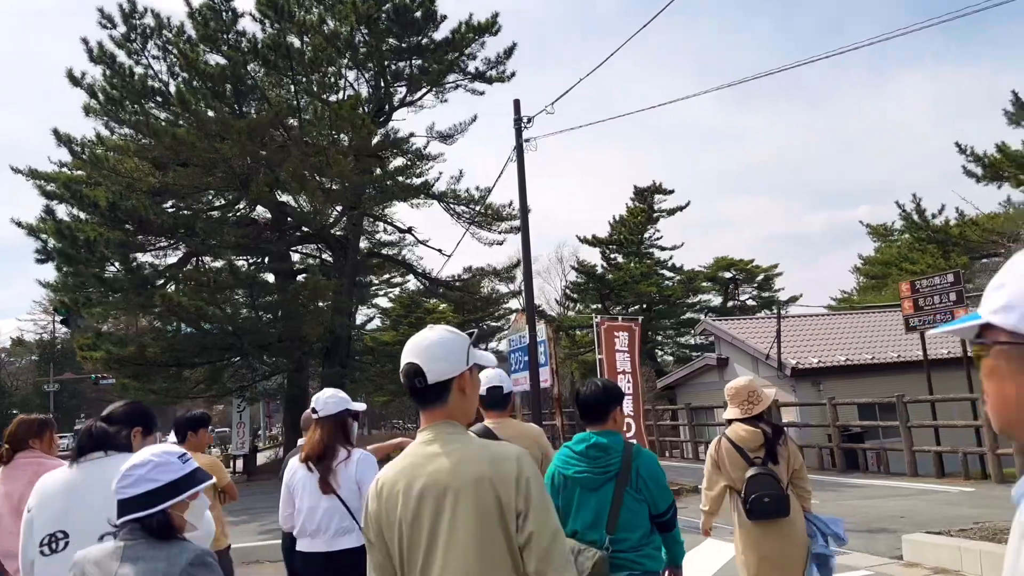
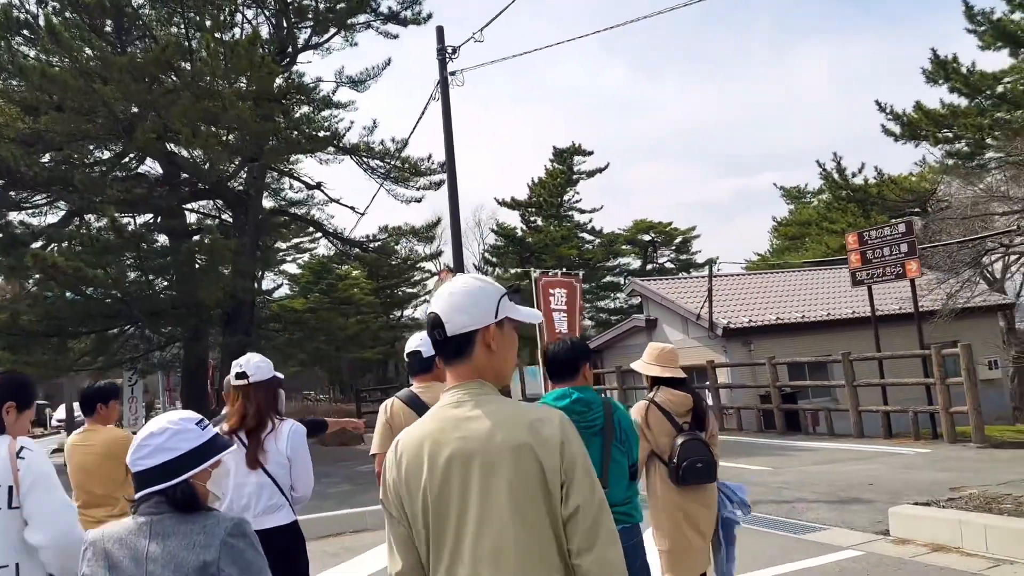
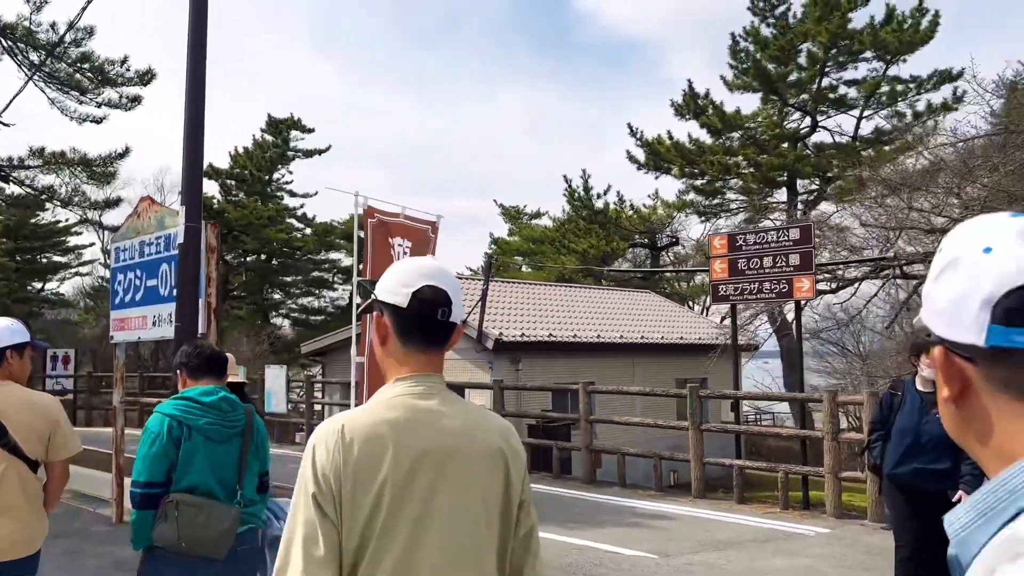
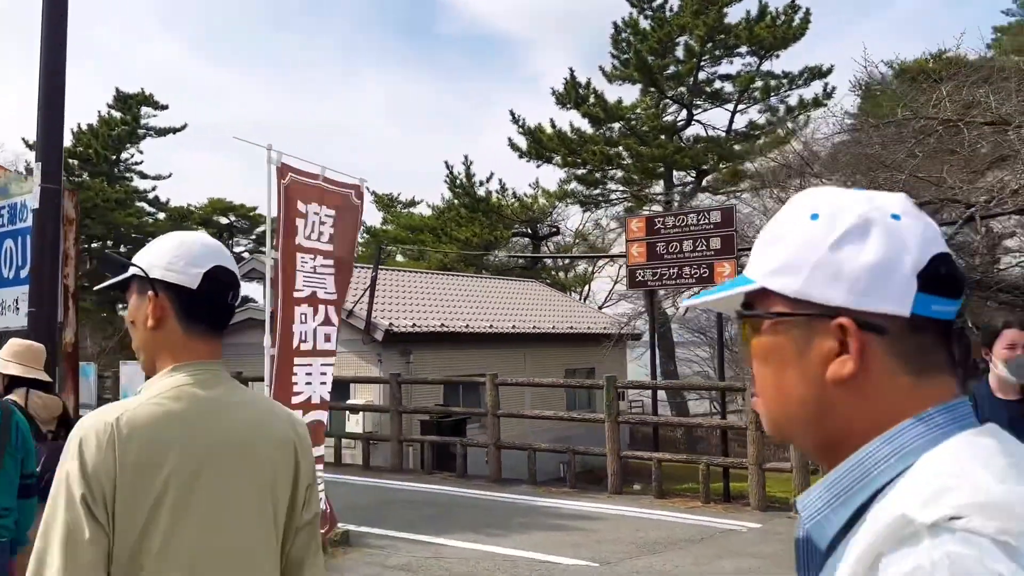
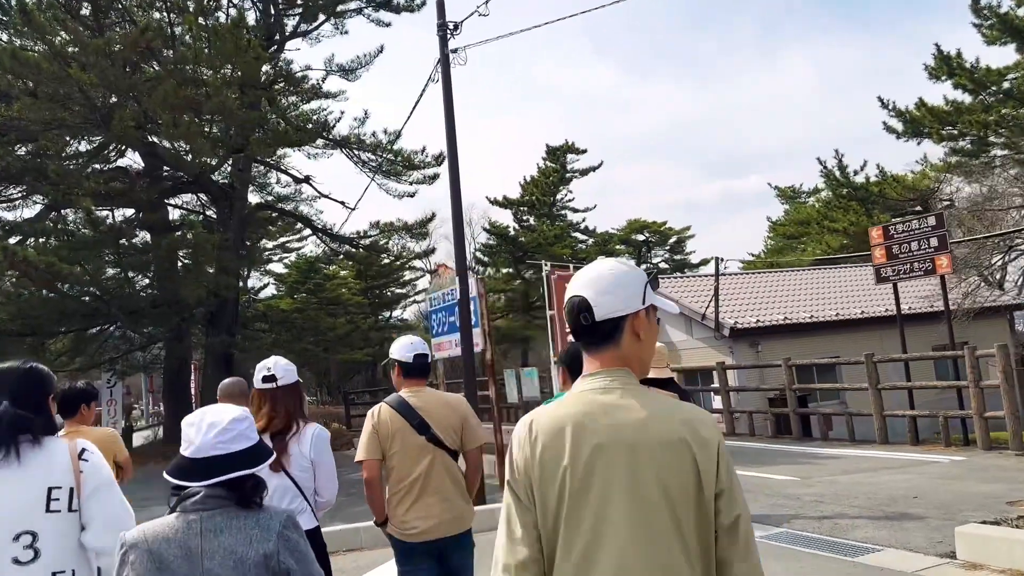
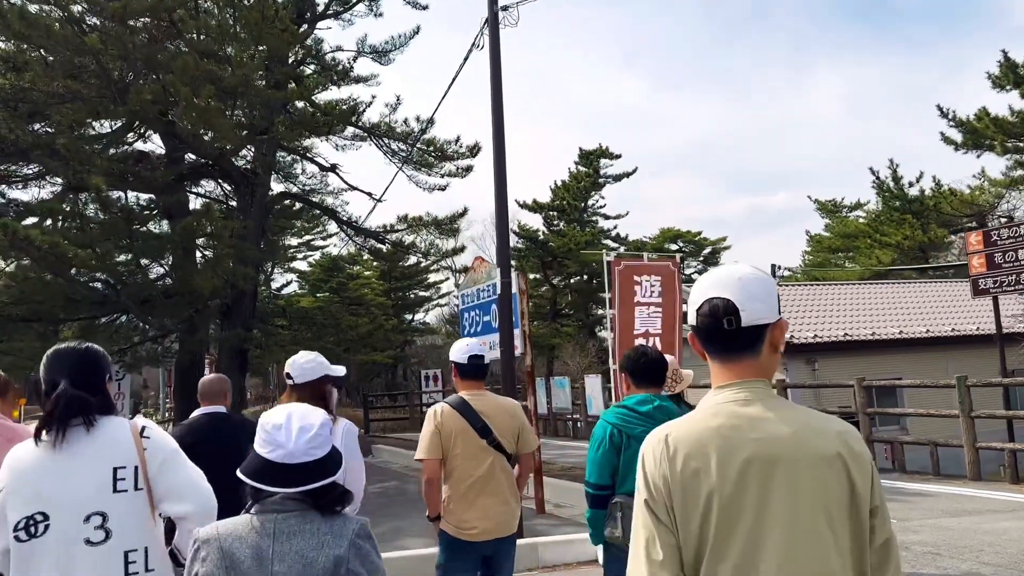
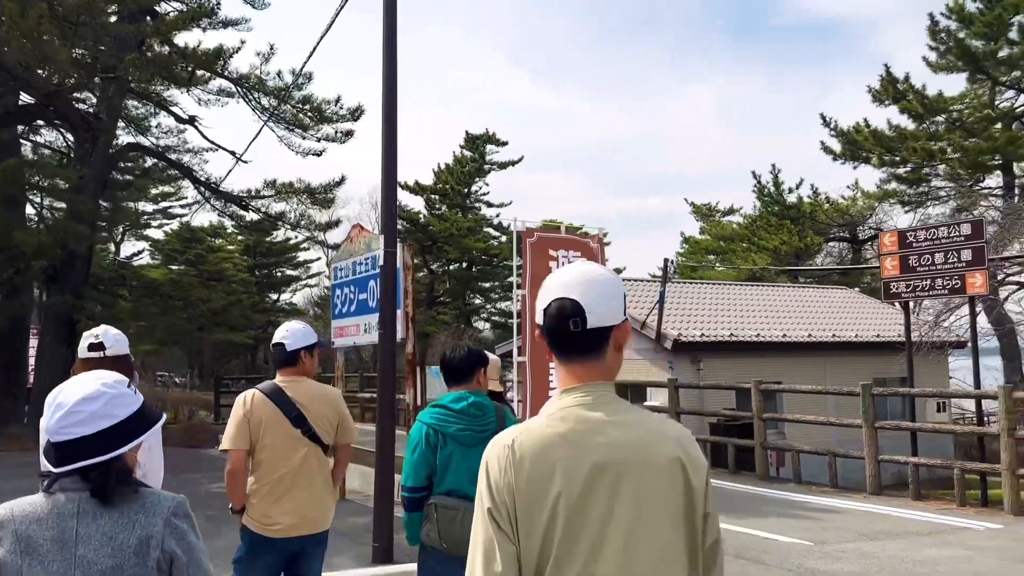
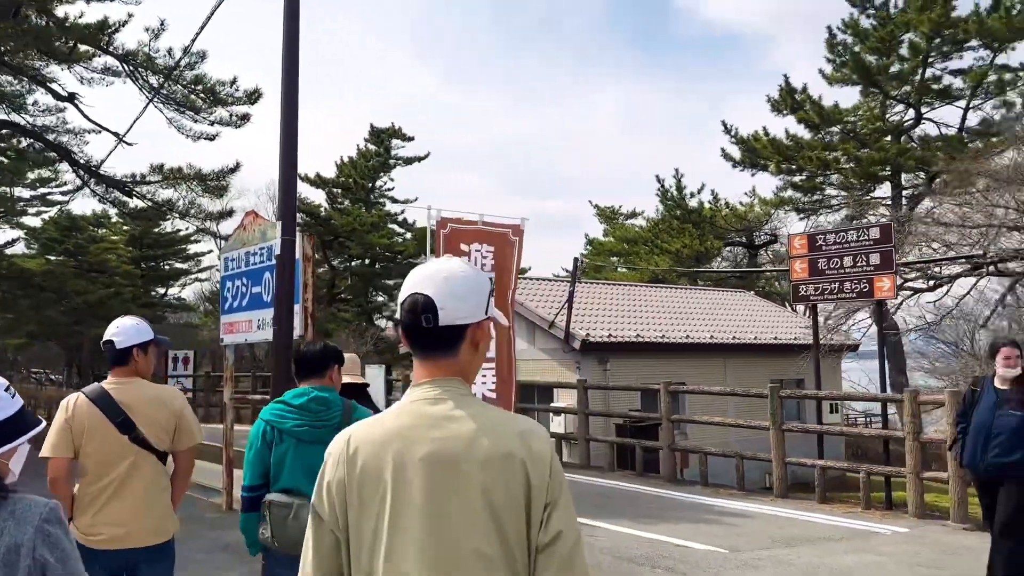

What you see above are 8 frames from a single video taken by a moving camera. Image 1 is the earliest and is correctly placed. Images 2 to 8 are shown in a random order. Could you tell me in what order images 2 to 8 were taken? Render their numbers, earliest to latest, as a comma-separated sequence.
2, 5, 6, 7, 8, 3, 4
